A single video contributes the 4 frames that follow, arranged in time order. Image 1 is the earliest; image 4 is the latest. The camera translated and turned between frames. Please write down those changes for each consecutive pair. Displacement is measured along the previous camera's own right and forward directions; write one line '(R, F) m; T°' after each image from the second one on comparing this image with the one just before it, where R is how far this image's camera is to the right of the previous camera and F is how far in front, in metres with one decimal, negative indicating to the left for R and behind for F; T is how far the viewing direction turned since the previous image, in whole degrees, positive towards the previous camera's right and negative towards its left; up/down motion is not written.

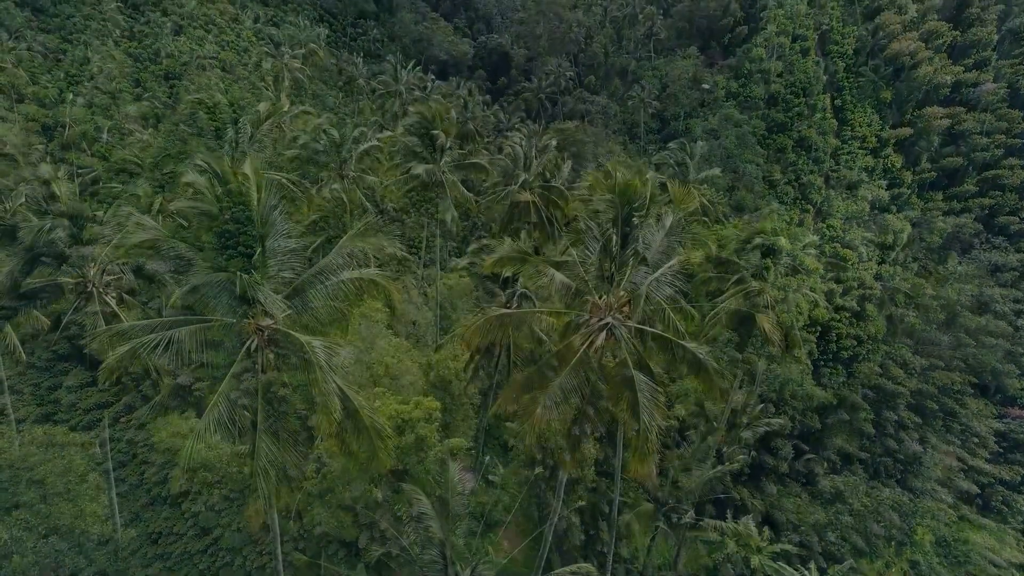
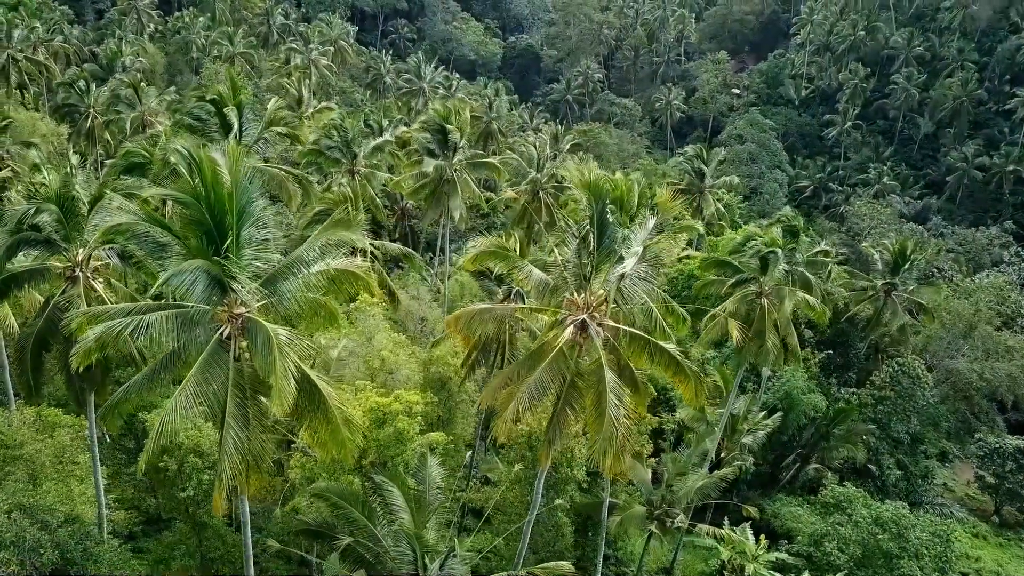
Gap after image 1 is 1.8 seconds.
(+0.7, 0.0) m; -2°
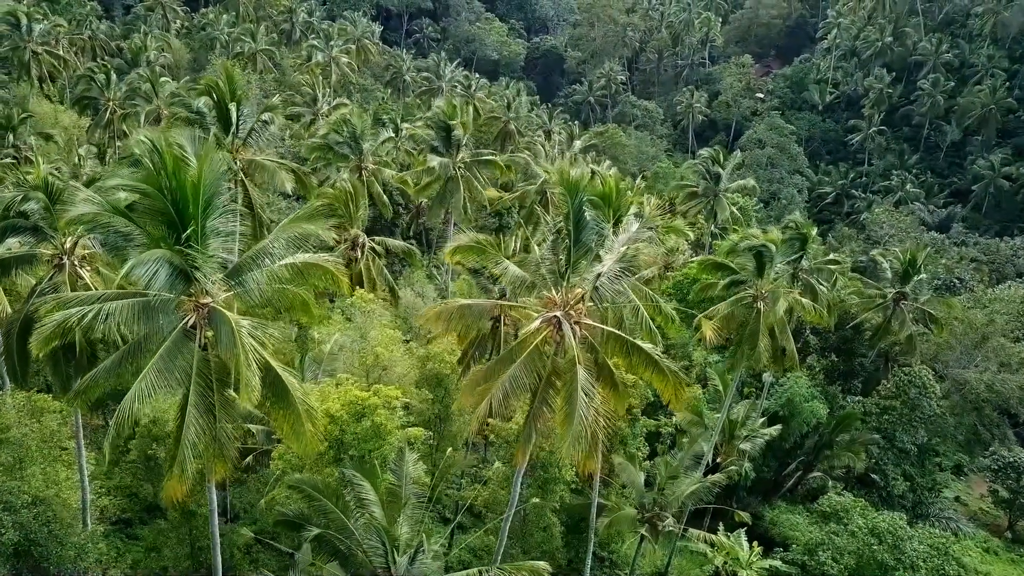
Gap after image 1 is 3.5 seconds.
(+0.8, 0.0) m; -1°
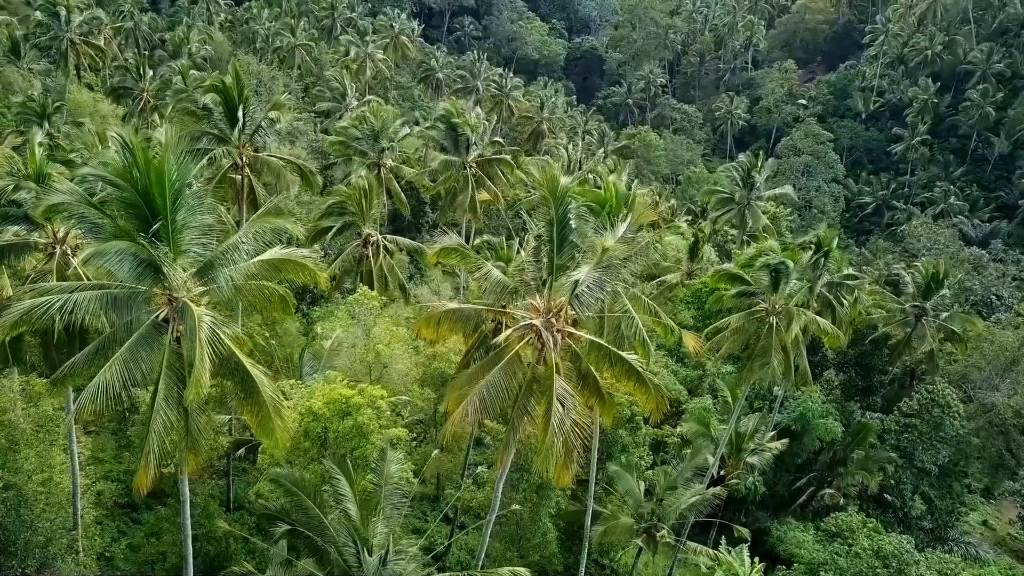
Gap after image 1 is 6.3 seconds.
(+0.9, +0.1) m; -2°
